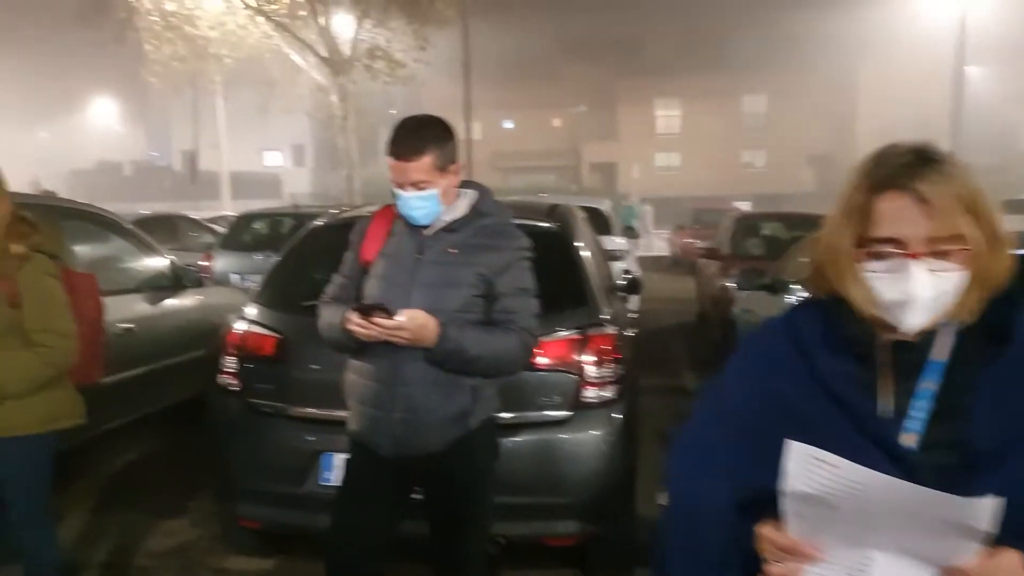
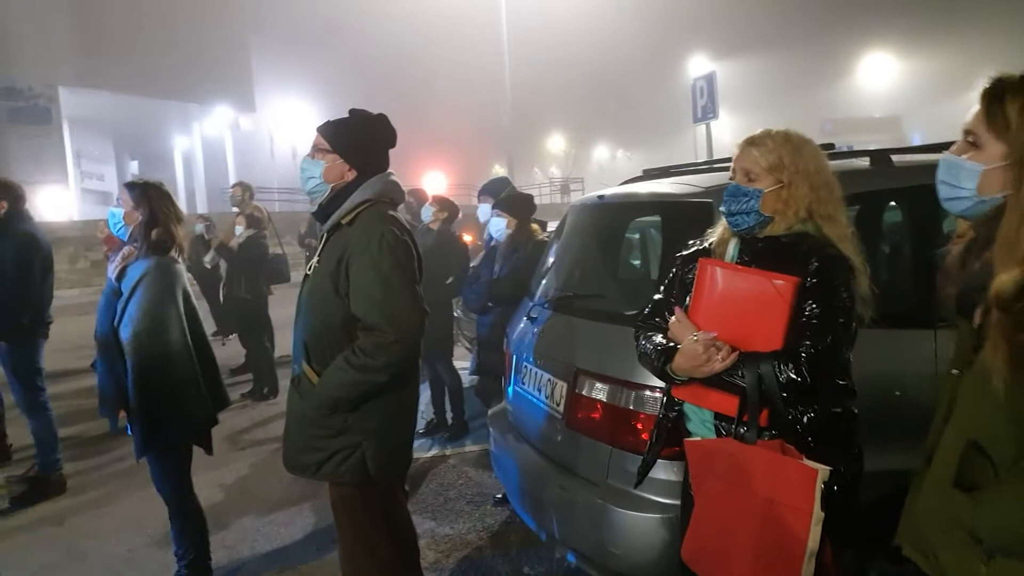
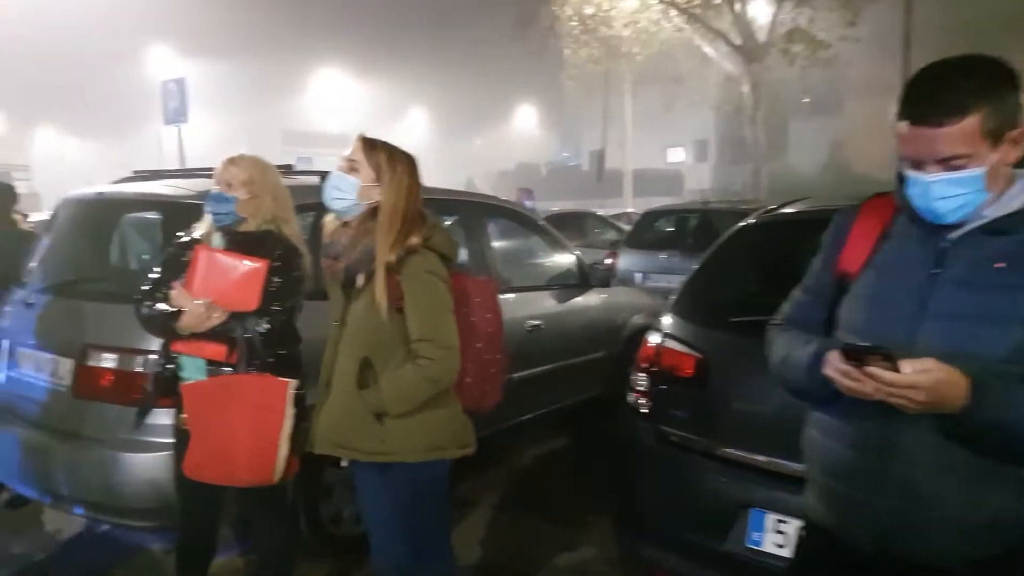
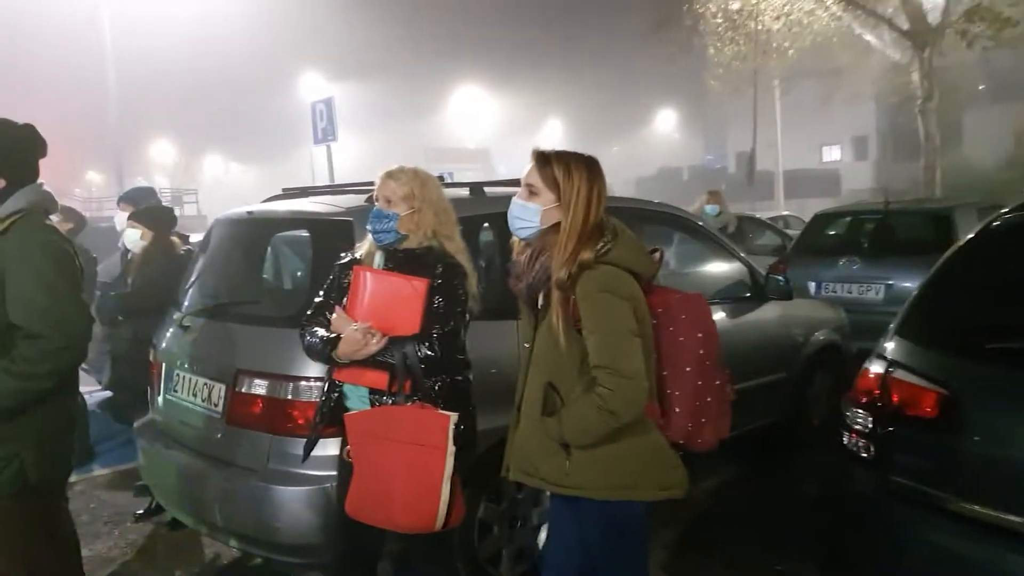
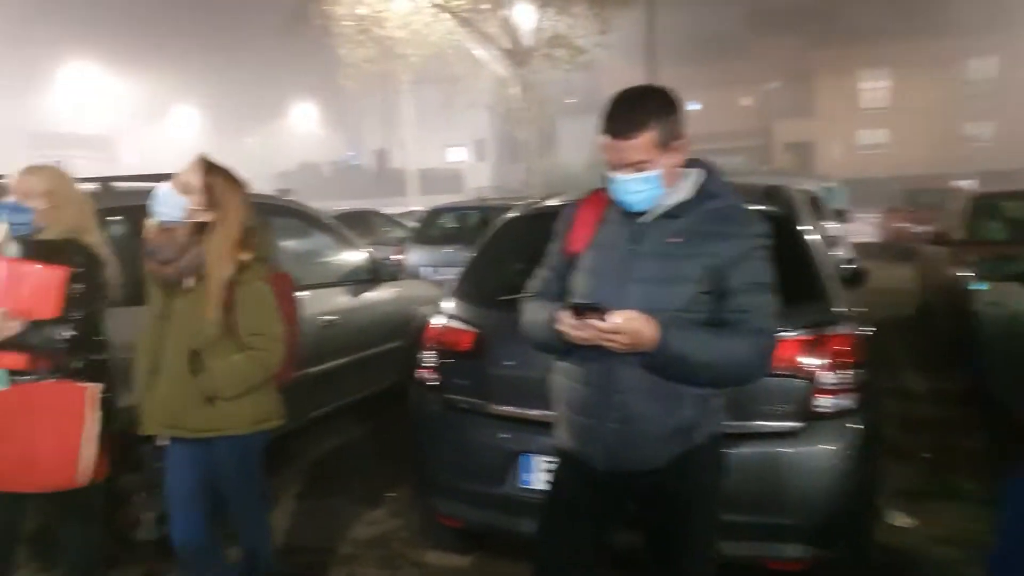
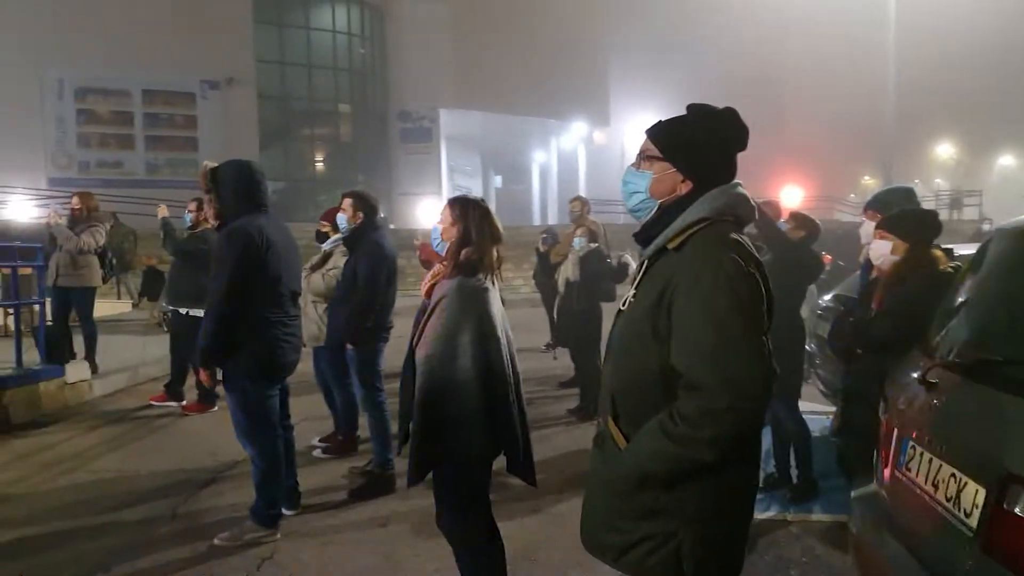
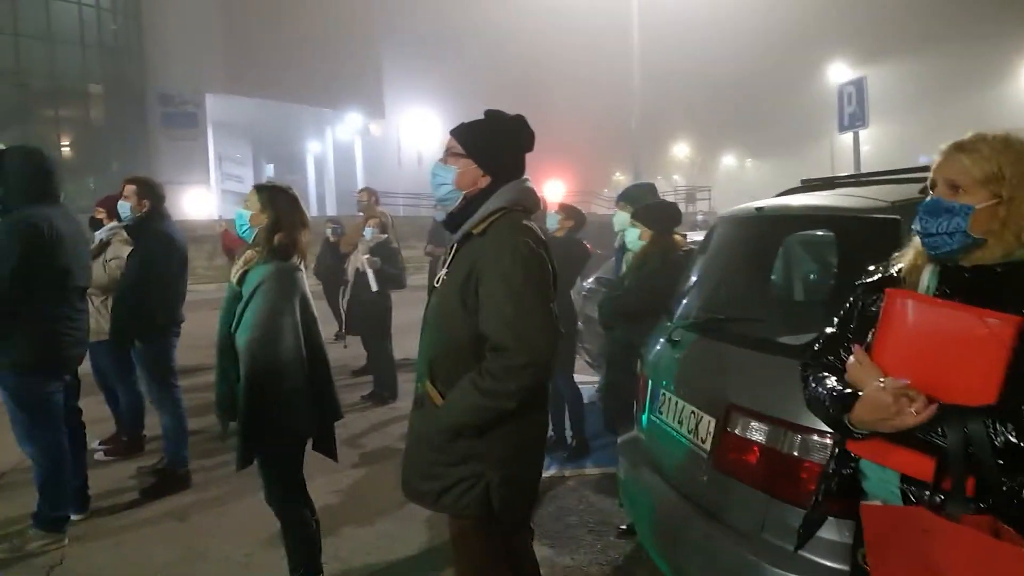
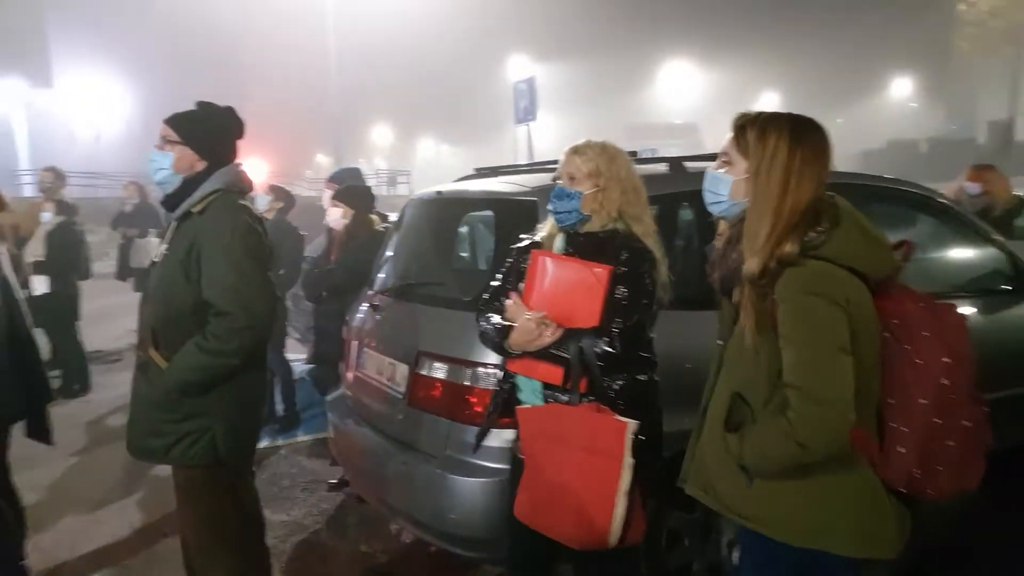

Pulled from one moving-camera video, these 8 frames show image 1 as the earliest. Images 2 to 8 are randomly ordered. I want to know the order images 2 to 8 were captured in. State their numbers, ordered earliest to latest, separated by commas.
5, 3, 4, 8, 2, 7, 6
